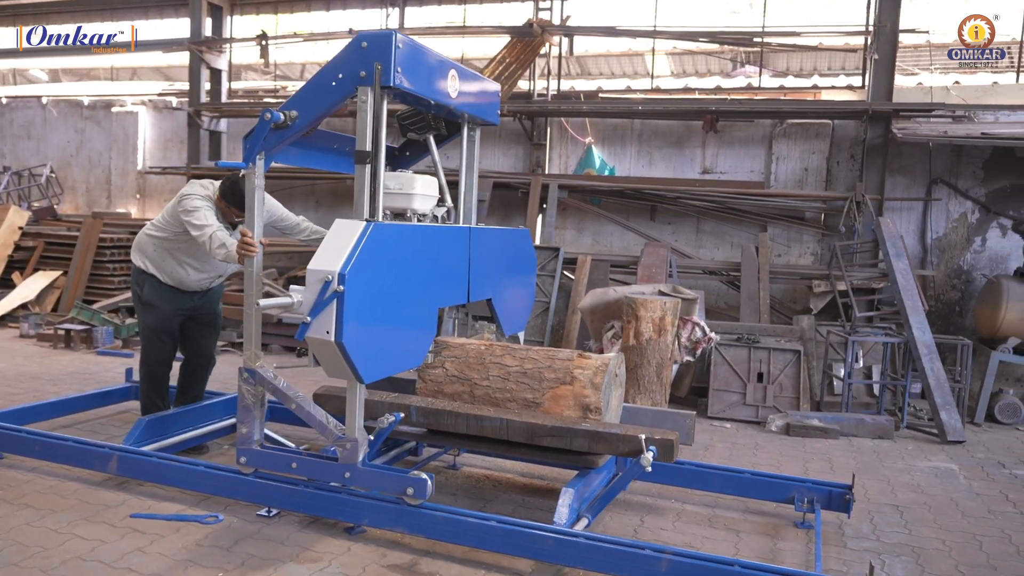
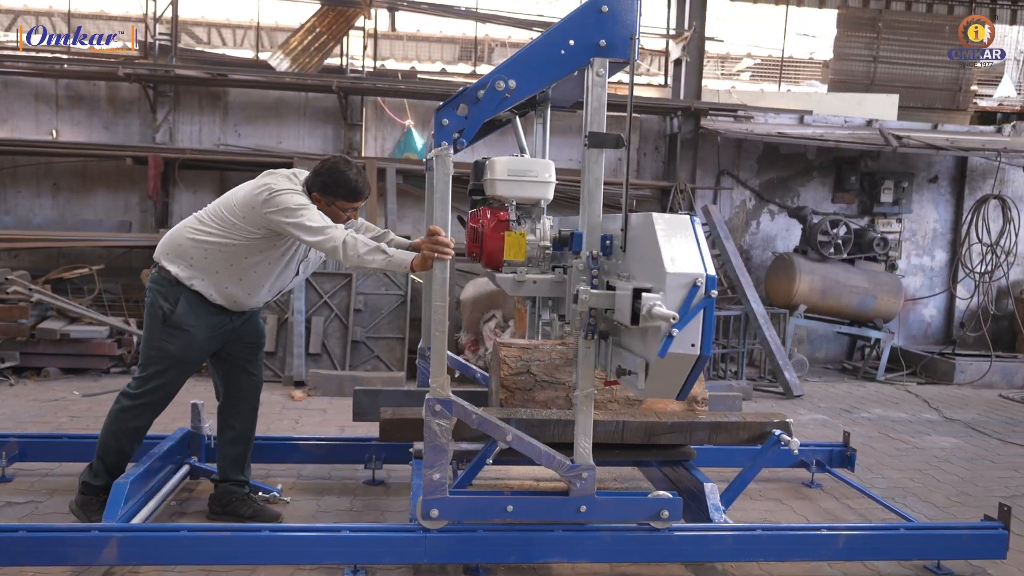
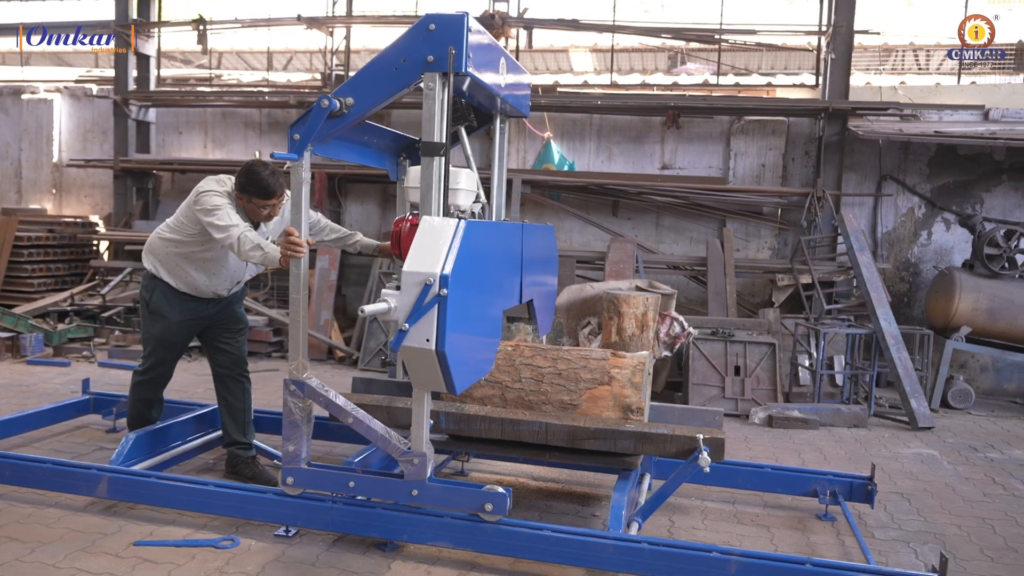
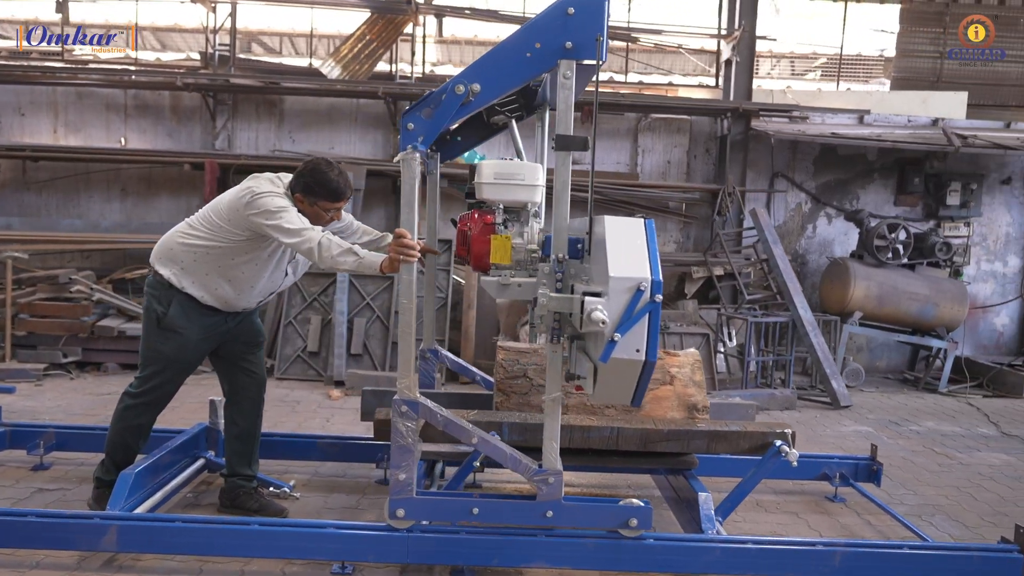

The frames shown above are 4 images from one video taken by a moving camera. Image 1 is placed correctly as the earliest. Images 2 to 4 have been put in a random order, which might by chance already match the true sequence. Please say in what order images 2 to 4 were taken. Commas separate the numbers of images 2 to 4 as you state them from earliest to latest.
3, 4, 2
